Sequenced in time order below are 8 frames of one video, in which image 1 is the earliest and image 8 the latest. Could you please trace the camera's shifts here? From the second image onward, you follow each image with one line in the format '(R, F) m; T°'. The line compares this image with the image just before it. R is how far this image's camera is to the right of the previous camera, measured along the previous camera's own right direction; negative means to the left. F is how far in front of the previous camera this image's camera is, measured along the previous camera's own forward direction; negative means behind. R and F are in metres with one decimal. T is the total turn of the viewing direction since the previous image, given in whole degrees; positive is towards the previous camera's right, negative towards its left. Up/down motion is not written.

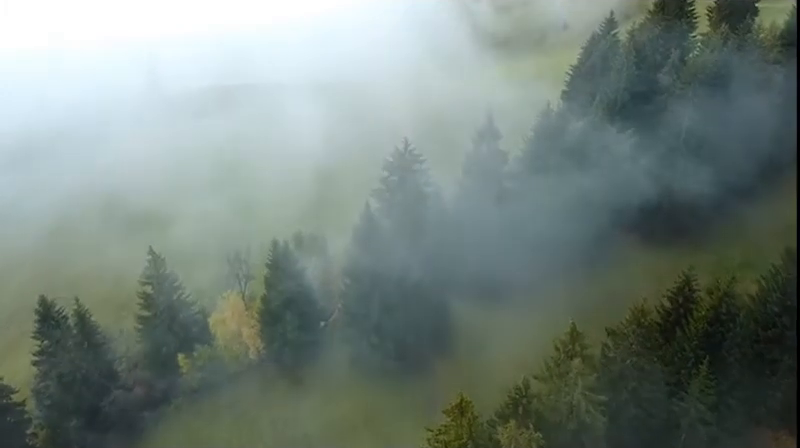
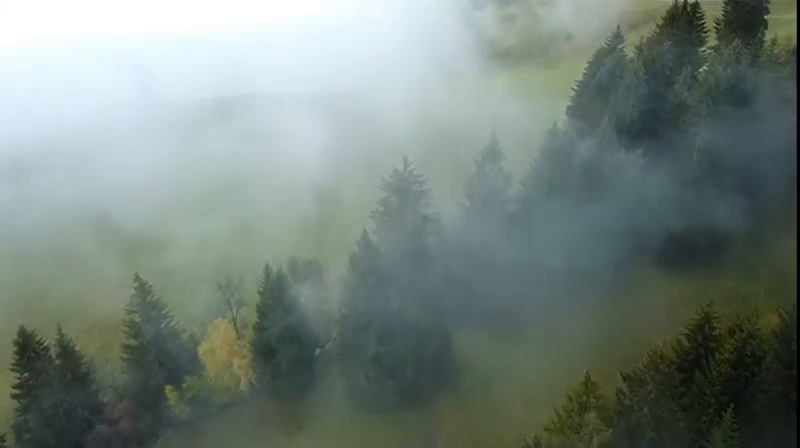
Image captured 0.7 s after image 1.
(+0.1, +1.8) m; 0°
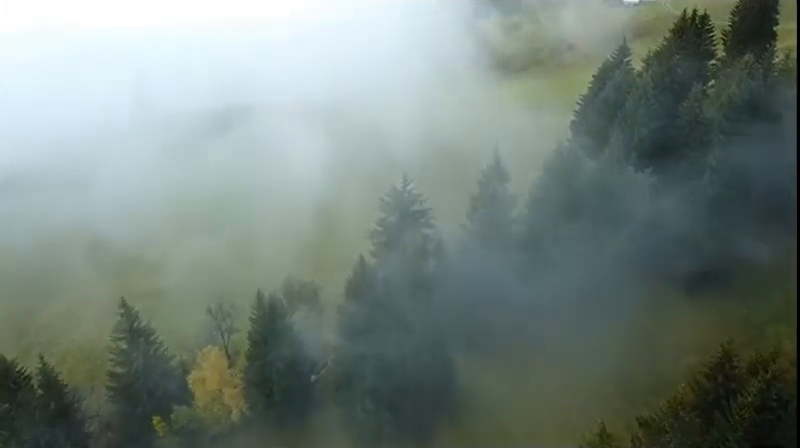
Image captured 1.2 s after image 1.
(0.0, +1.6) m; 0°
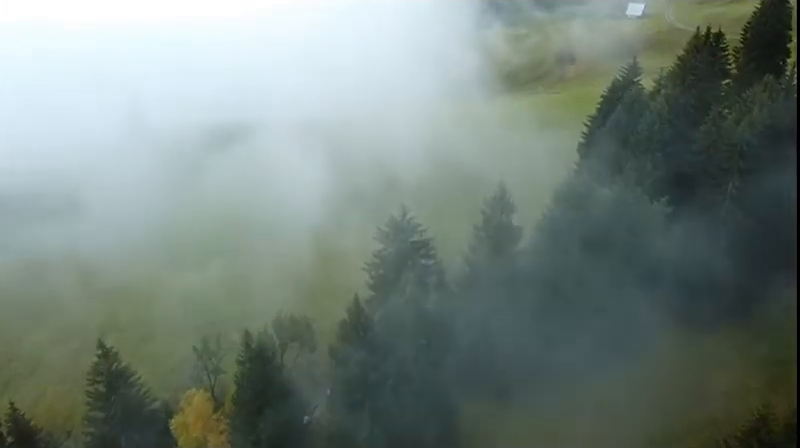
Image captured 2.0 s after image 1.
(0.0, +2.4) m; 0°
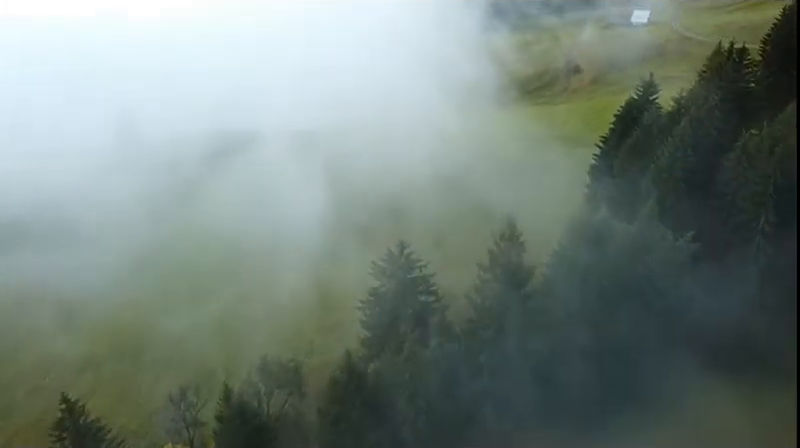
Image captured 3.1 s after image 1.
(0.0, +3.2) m; 0°
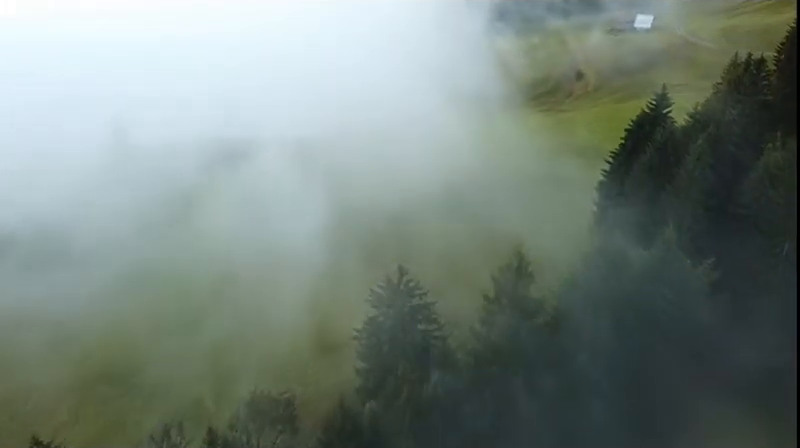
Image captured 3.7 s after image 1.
(0.0, +2.2) m; 0°
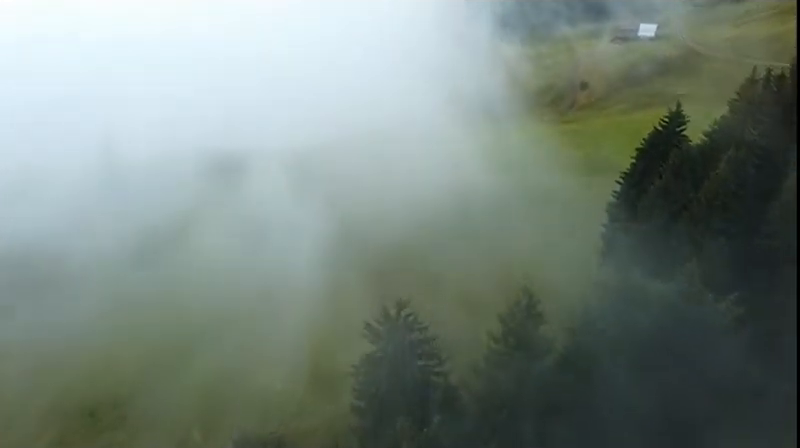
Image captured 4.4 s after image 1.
(0.0, +2.2) m; 0°
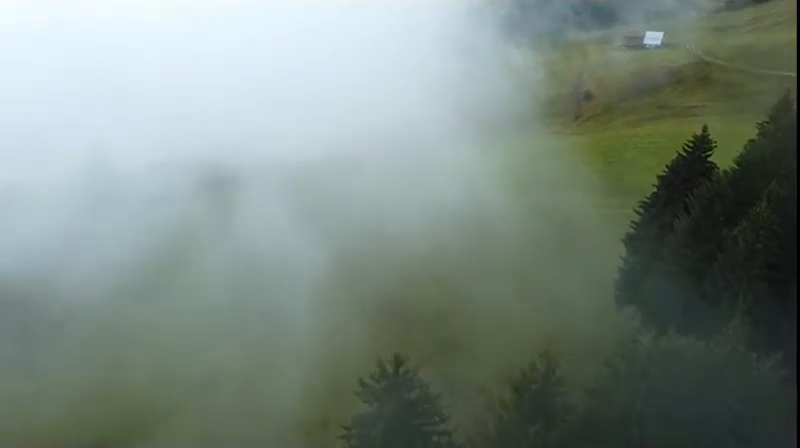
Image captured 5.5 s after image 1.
(0.0, +3.4) m; 0°
